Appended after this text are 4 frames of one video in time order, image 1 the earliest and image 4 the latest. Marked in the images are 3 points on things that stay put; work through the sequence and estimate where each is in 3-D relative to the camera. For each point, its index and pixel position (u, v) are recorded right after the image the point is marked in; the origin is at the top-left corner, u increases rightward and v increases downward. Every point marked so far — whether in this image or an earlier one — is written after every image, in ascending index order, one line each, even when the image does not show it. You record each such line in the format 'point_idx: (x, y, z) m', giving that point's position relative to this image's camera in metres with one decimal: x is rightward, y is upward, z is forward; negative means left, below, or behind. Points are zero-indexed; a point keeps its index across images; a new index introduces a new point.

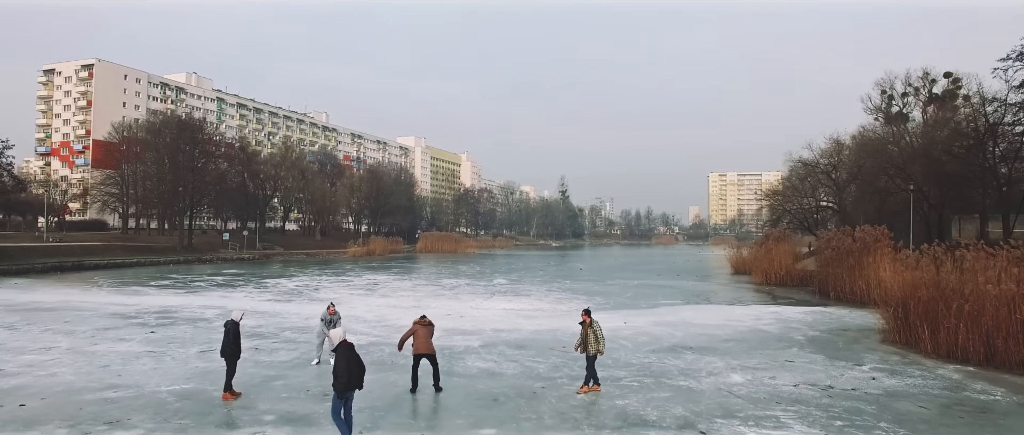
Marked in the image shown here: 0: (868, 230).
0: (+6.2, -0.2, +14.1) m
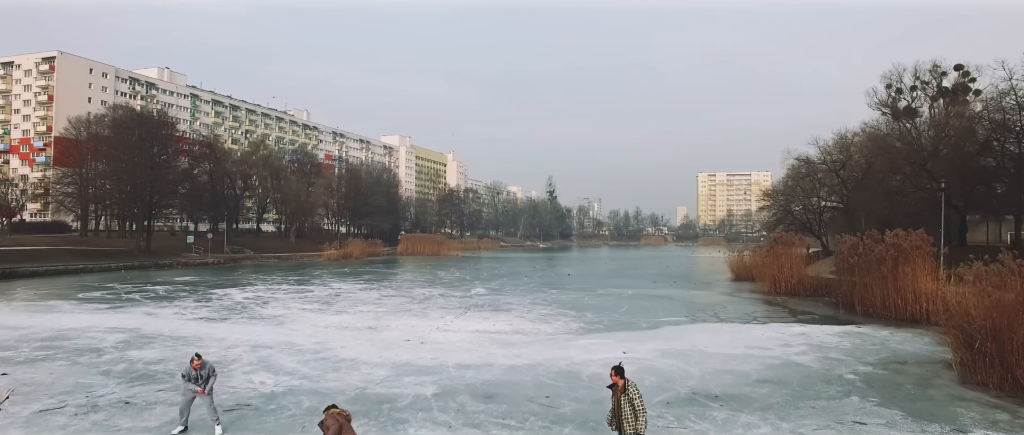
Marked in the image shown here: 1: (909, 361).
0: (+5.8, -0.2, +12.2) m
1: (+3.7, -1.3, +7.6) m
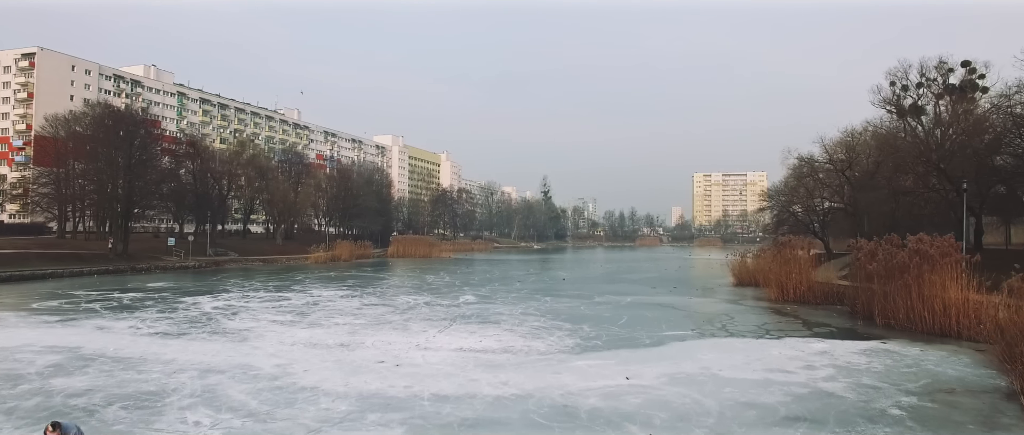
0: (+5.7, -0.3, +11.2) m
1: (+3.6, -1.4, +6.6) m
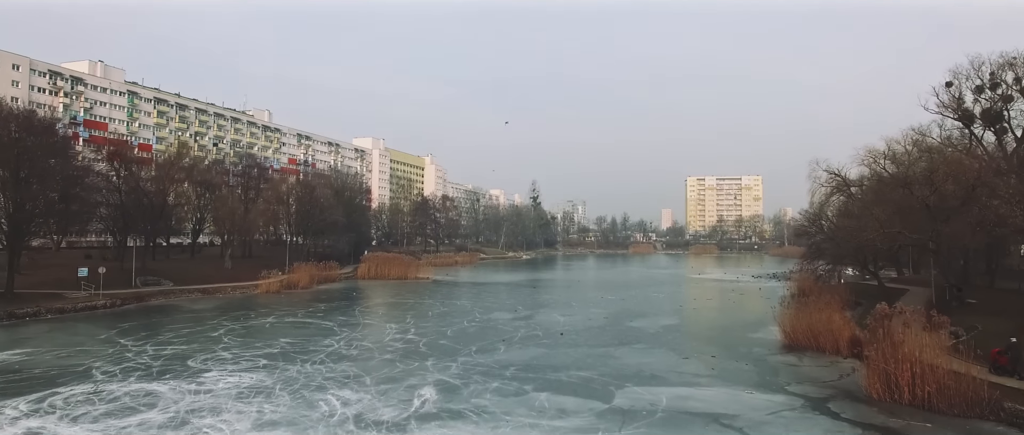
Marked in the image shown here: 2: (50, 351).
0: (+5.5, -1.1, +5.9) m
1: (+3.5, -2.2, +1.3) m
2: (-8.5, -2.5, +15.0) m
